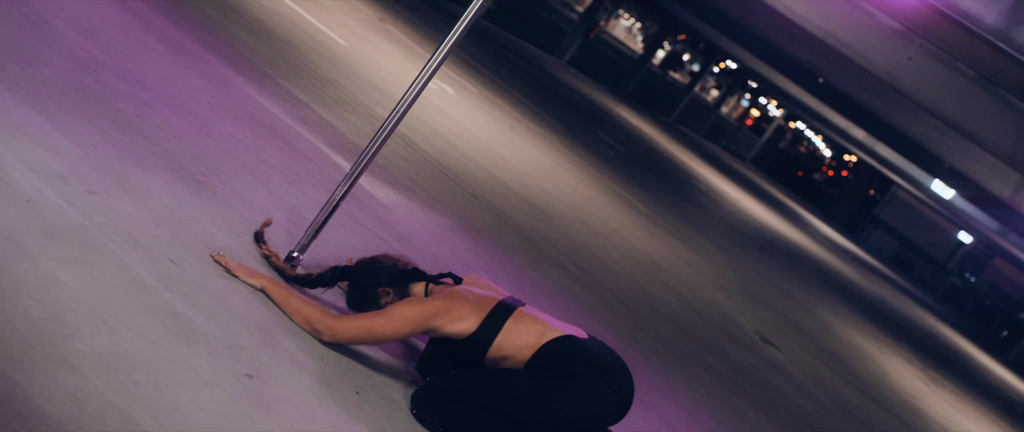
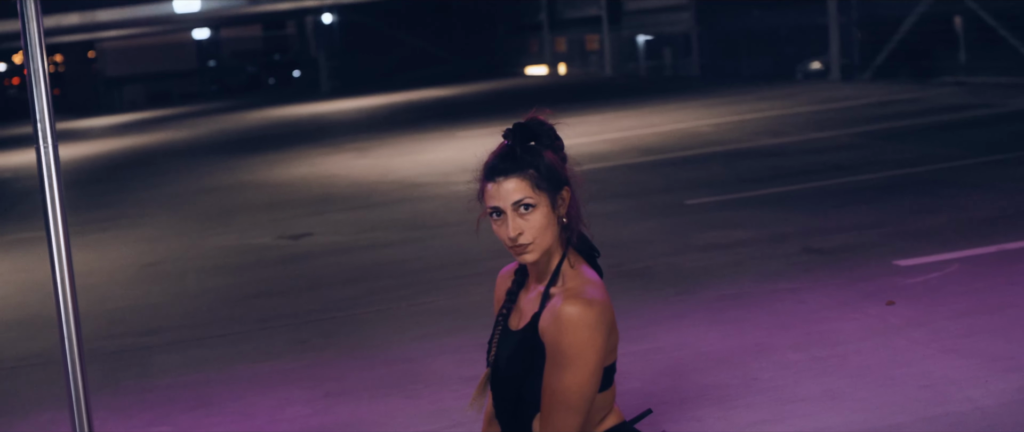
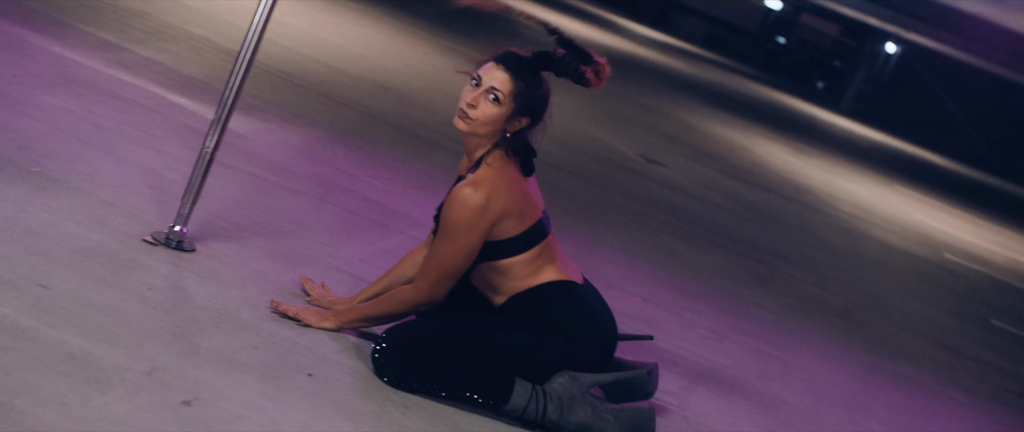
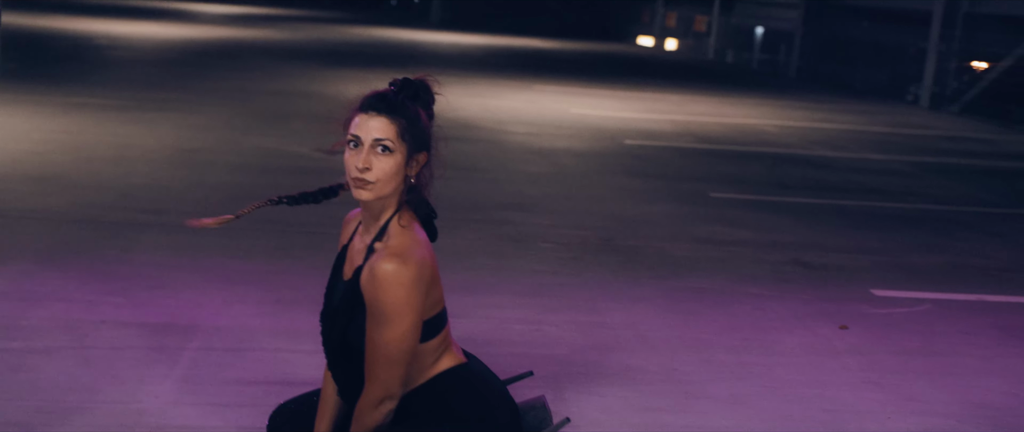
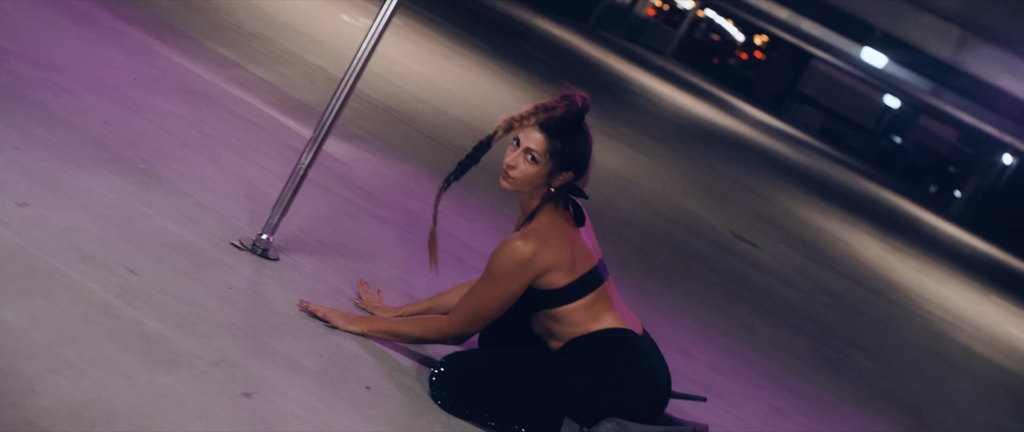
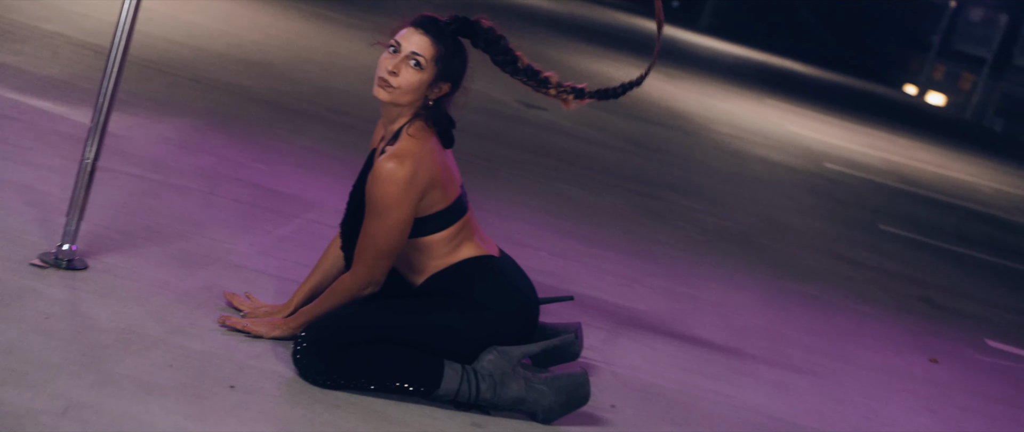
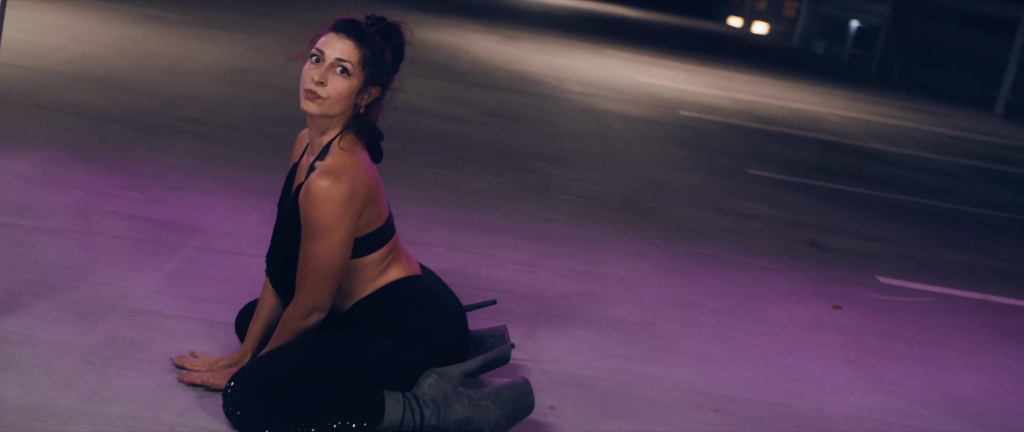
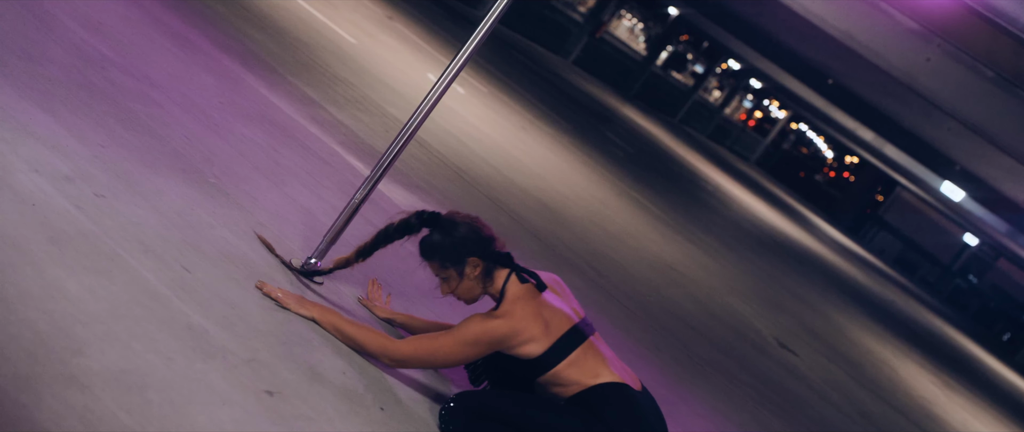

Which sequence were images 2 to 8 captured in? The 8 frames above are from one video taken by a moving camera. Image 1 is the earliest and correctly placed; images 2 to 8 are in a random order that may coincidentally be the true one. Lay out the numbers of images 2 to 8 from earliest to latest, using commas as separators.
8, 5, 3, 6, 7, 4, 2
